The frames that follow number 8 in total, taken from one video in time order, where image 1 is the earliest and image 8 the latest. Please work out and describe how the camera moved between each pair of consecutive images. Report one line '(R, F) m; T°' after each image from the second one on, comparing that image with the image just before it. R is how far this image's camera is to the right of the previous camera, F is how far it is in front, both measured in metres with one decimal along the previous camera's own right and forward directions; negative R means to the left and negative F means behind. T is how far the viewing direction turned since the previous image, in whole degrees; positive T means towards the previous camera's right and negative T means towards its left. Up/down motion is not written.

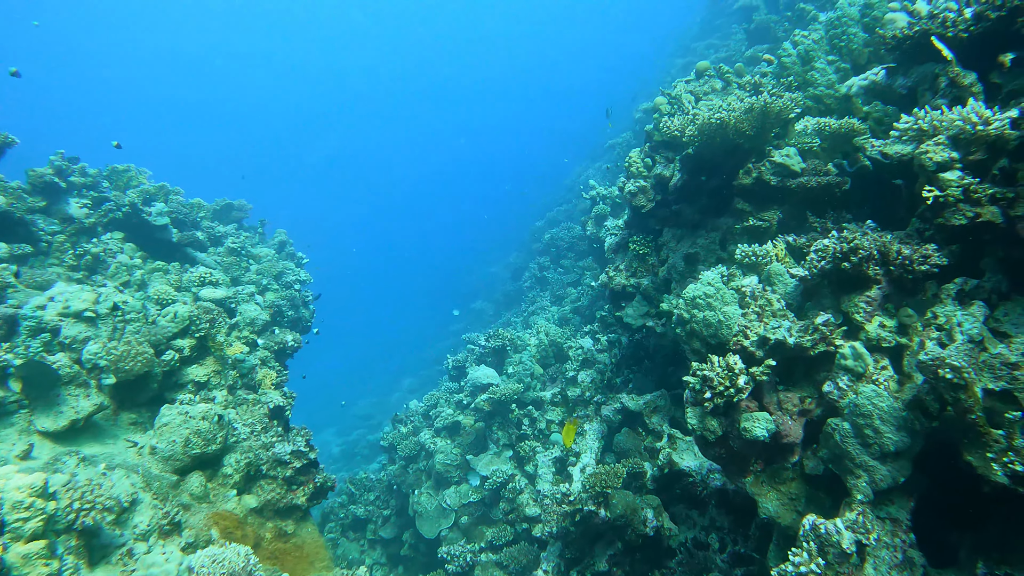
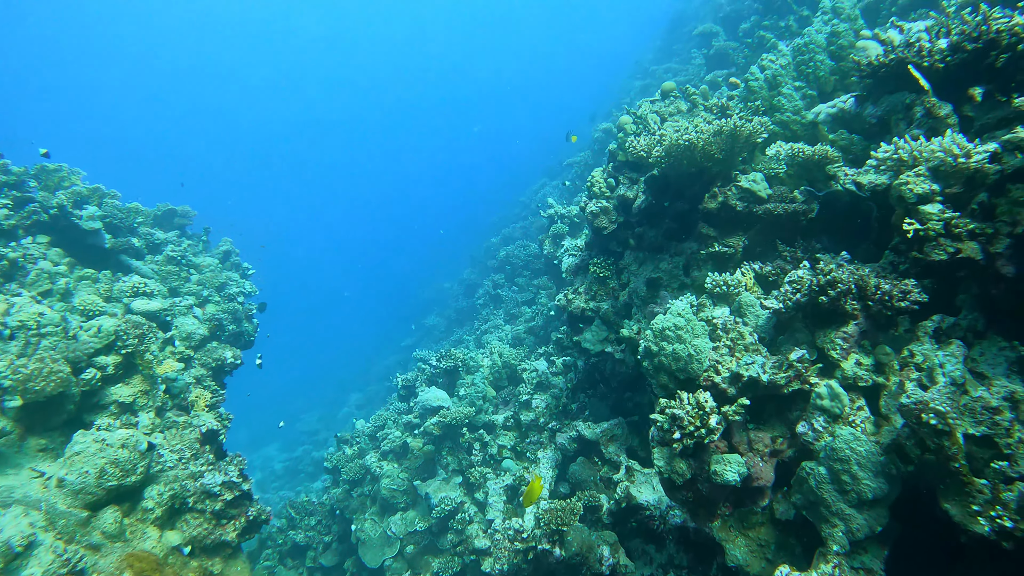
(0.0, +0.4) m; +4°
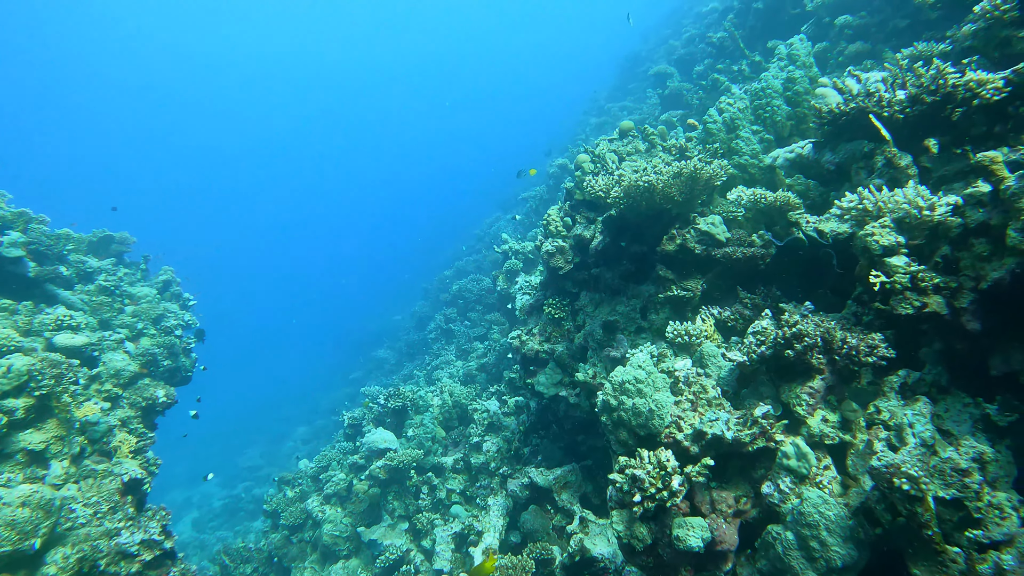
(0.0, +0.3) m; +4°
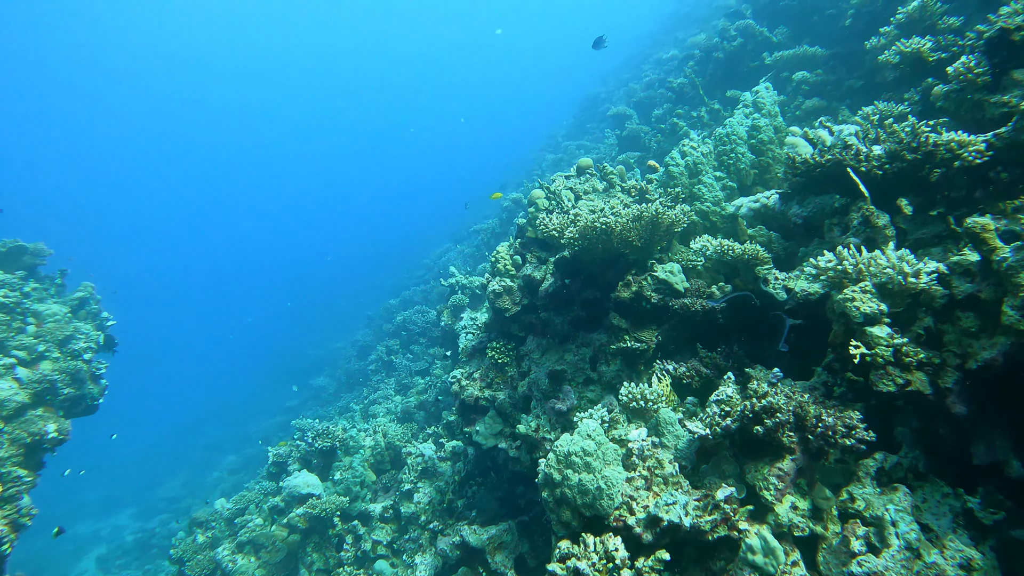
(+0.1, +0.6) m; +4°
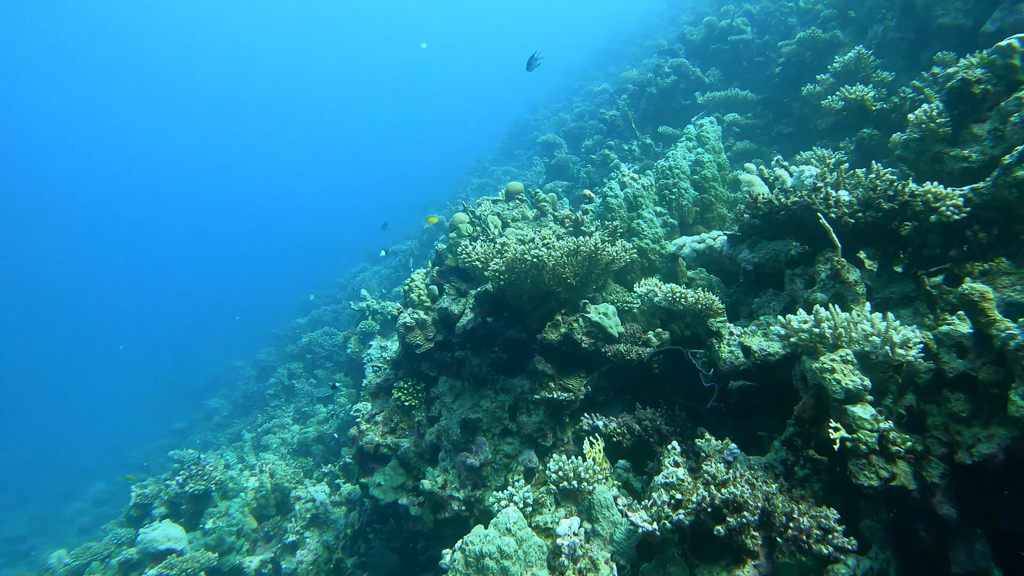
(0.0, +0.8) m; +7°
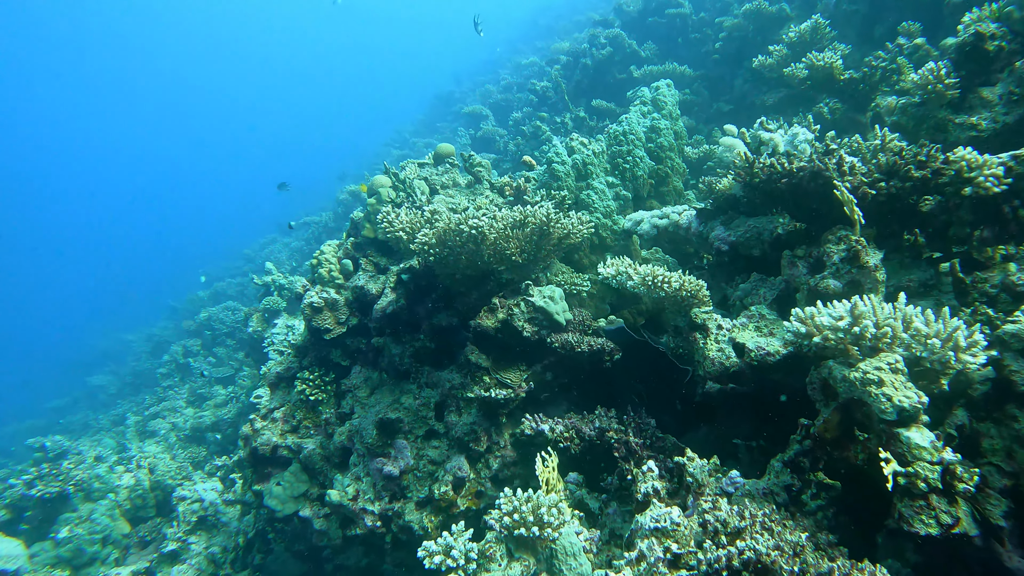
(-0.1, +0.9) m; +7°
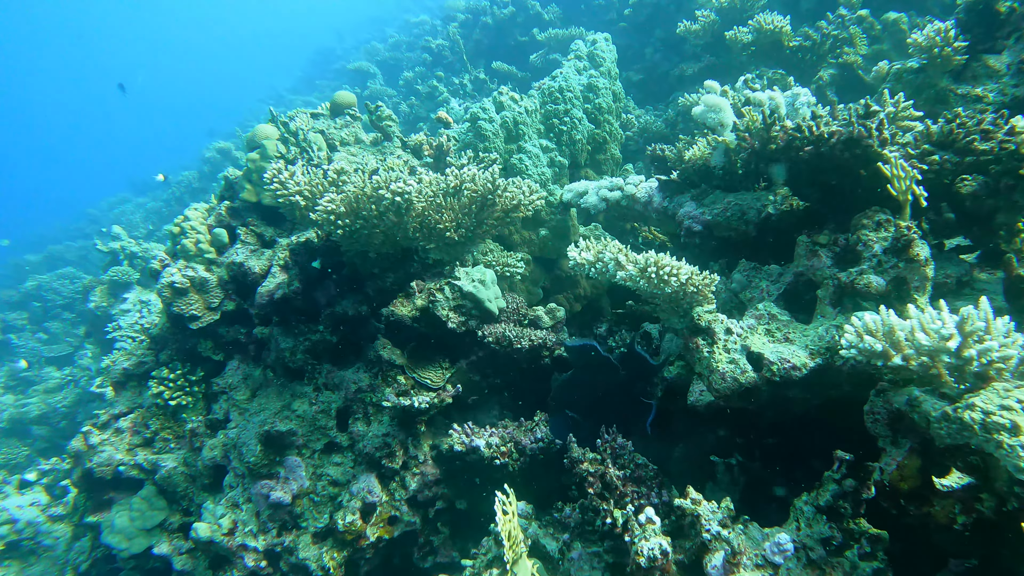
(-0.3, +0.9) m; +10°
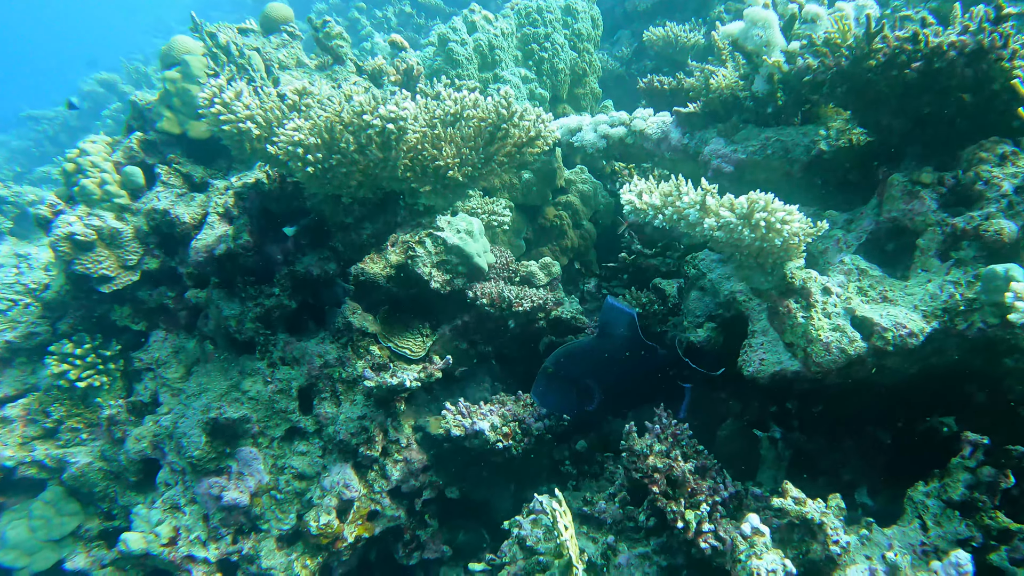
(-0.4, +0.6) m; +7°
